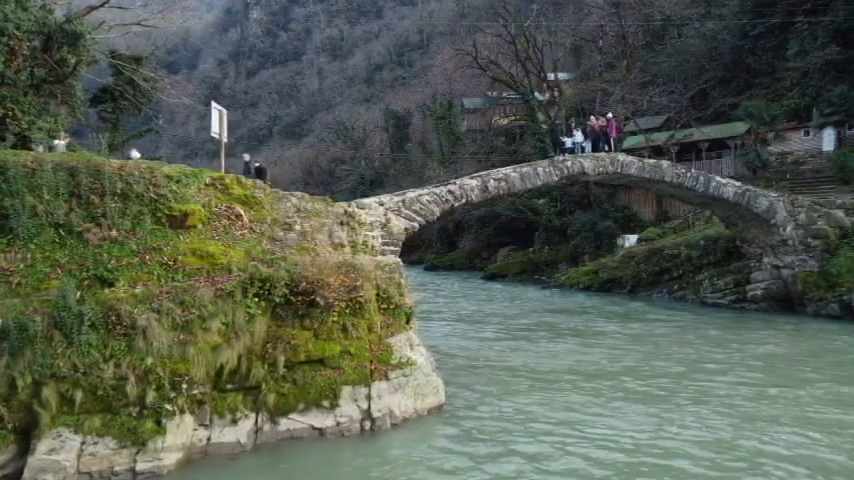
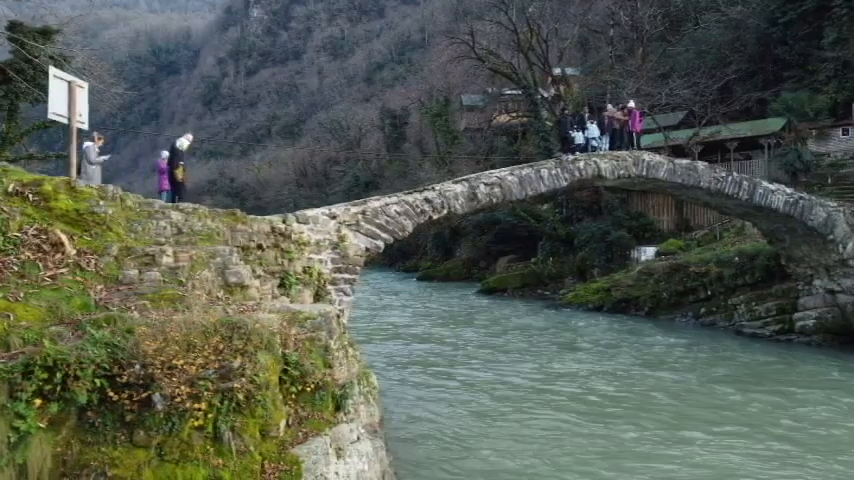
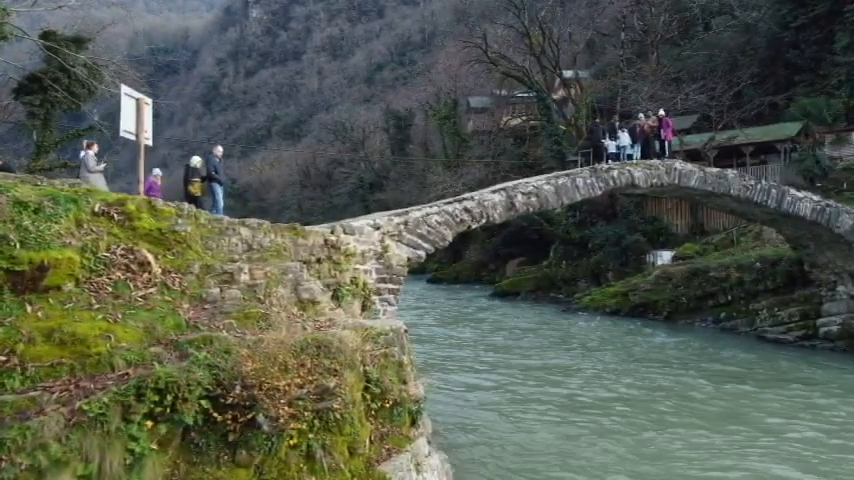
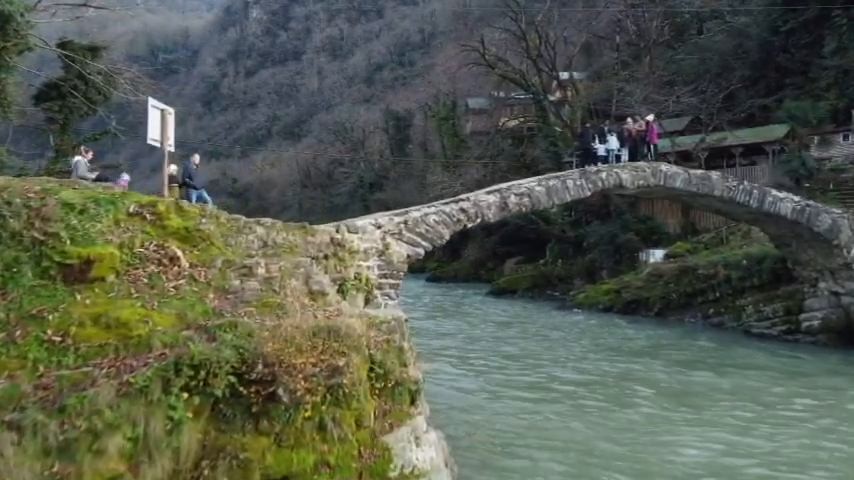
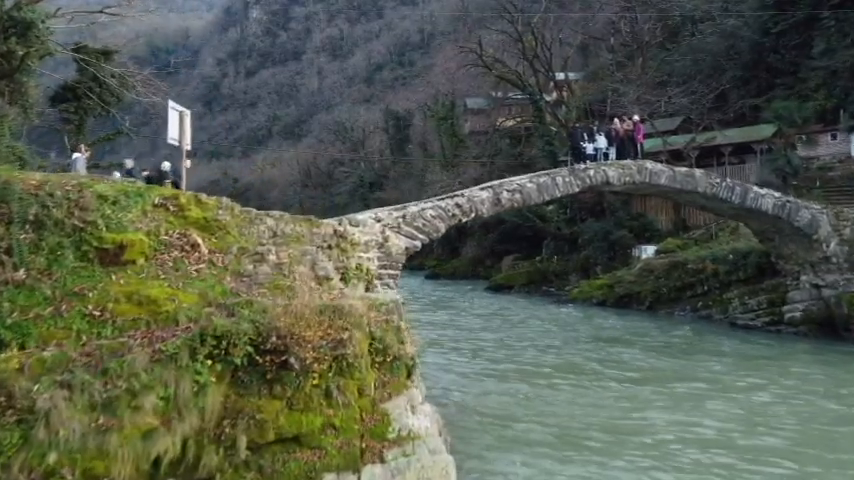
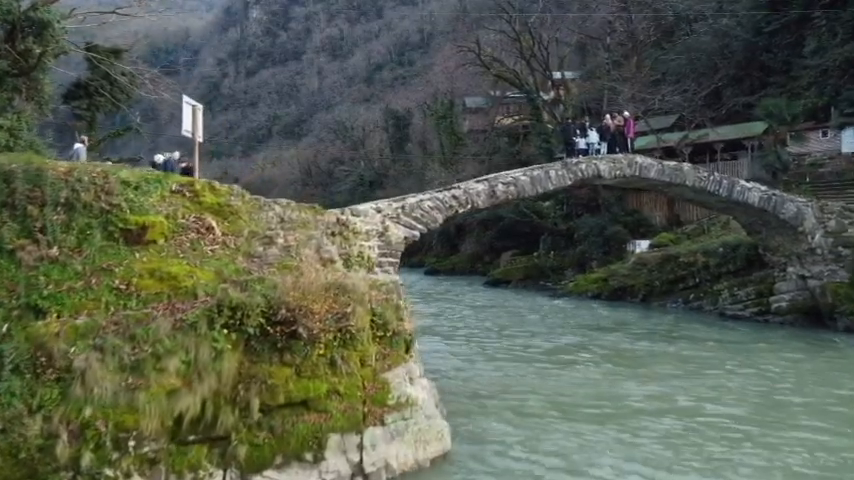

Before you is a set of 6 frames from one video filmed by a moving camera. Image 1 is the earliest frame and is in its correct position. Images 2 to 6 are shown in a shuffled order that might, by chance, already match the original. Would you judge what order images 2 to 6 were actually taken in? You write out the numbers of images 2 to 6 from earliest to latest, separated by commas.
6, 5, 4, 3, 2
